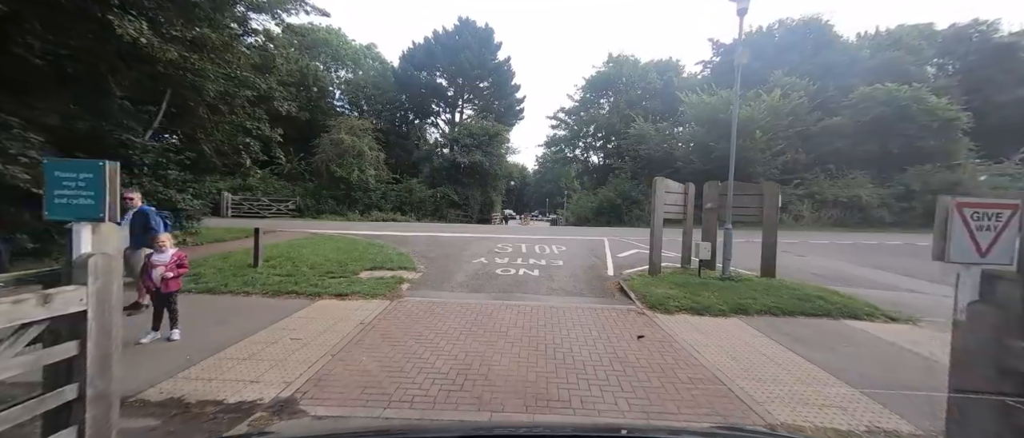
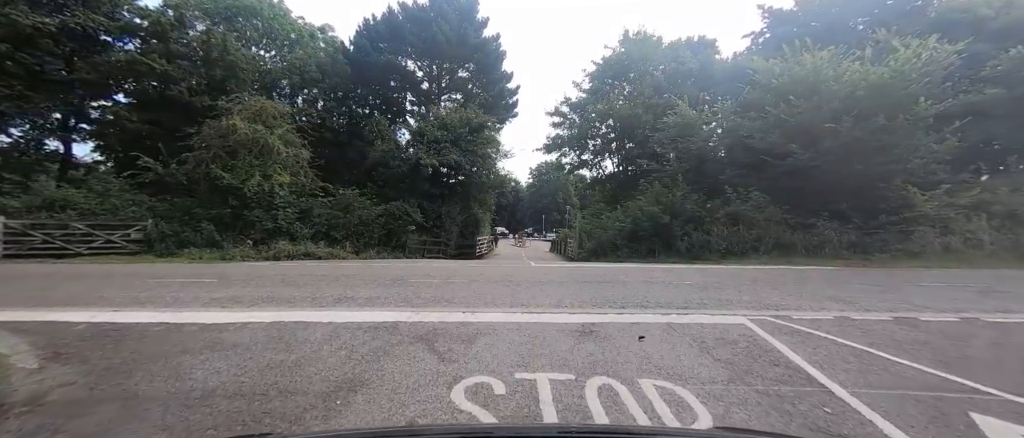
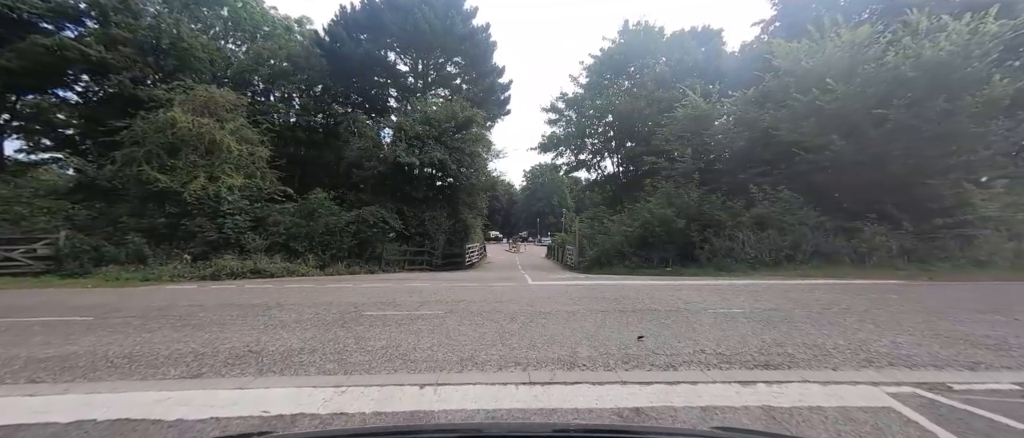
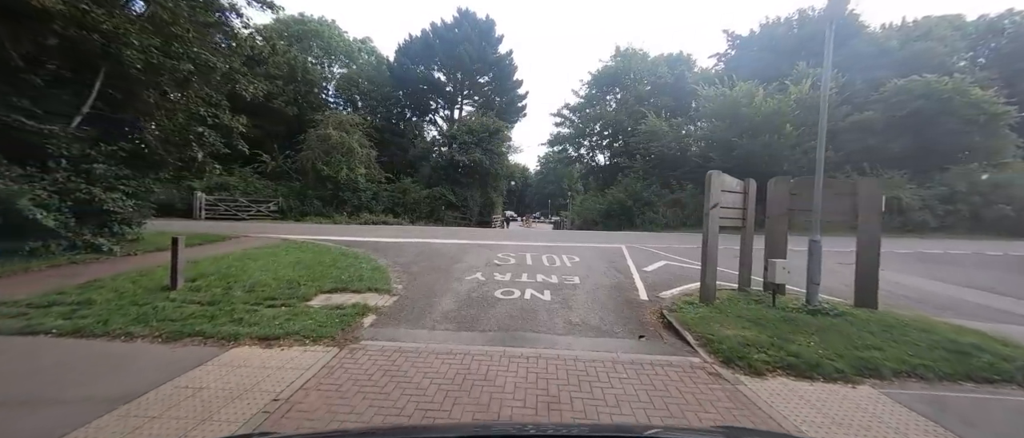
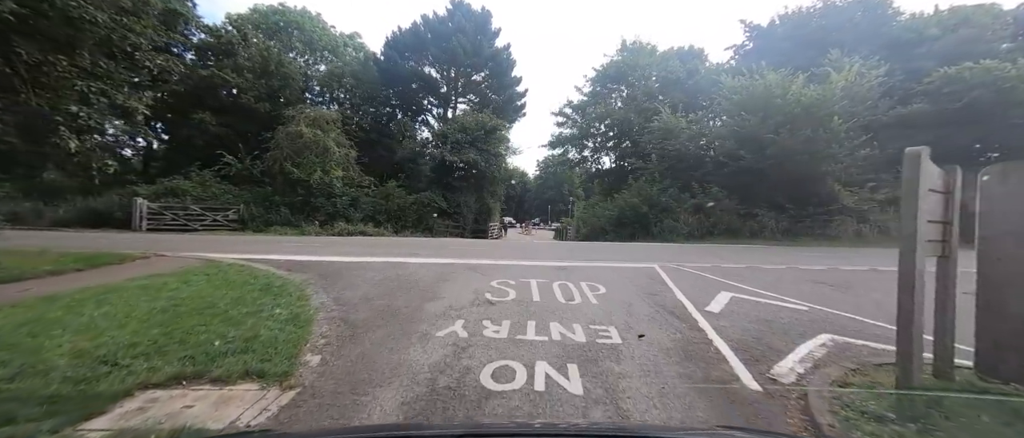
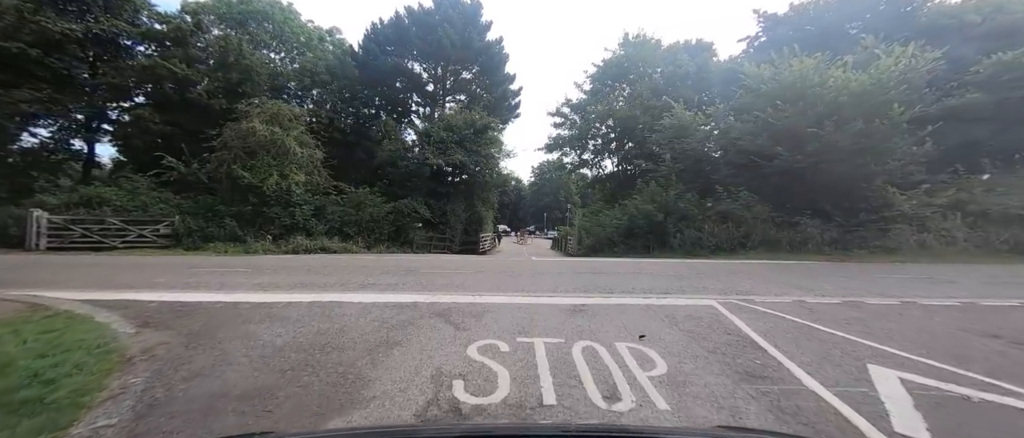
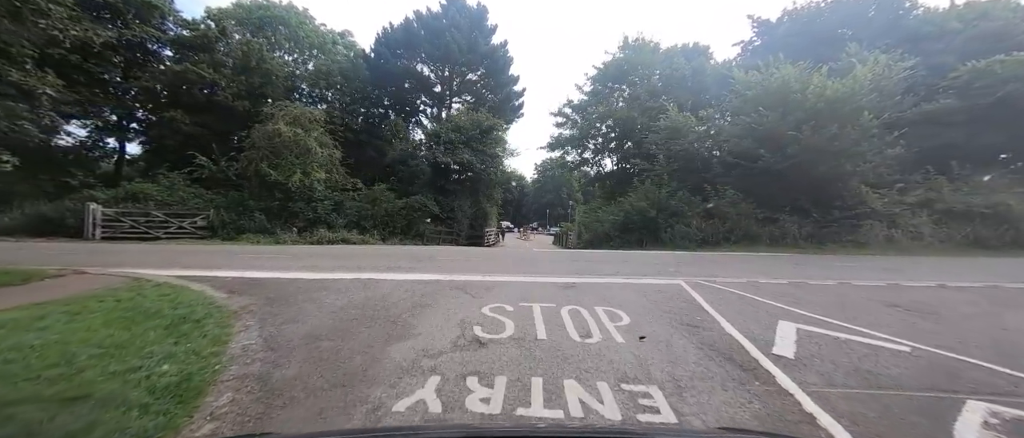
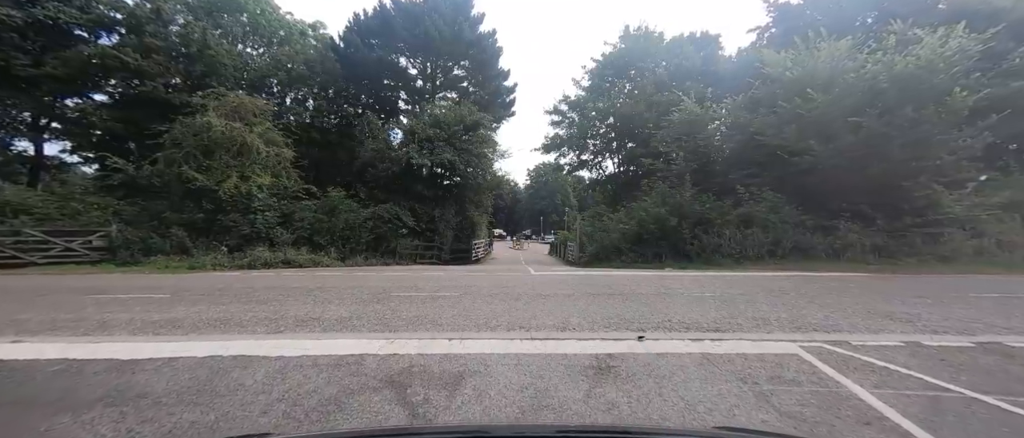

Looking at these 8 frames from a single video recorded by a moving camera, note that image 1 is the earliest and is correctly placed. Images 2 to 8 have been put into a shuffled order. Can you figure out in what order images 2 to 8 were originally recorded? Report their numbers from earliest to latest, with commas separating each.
4, 5, 7, 6, 2, 8, 3
